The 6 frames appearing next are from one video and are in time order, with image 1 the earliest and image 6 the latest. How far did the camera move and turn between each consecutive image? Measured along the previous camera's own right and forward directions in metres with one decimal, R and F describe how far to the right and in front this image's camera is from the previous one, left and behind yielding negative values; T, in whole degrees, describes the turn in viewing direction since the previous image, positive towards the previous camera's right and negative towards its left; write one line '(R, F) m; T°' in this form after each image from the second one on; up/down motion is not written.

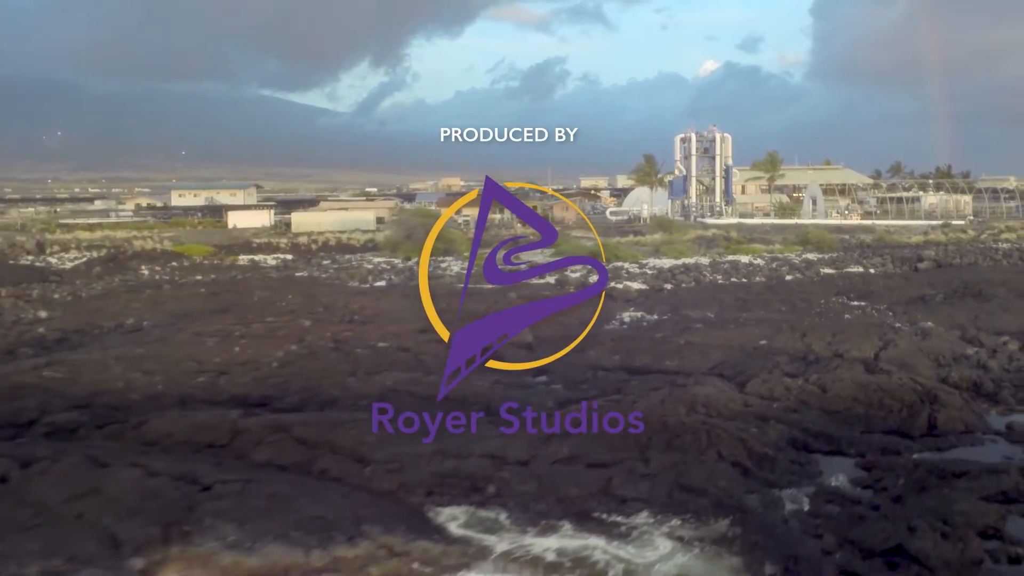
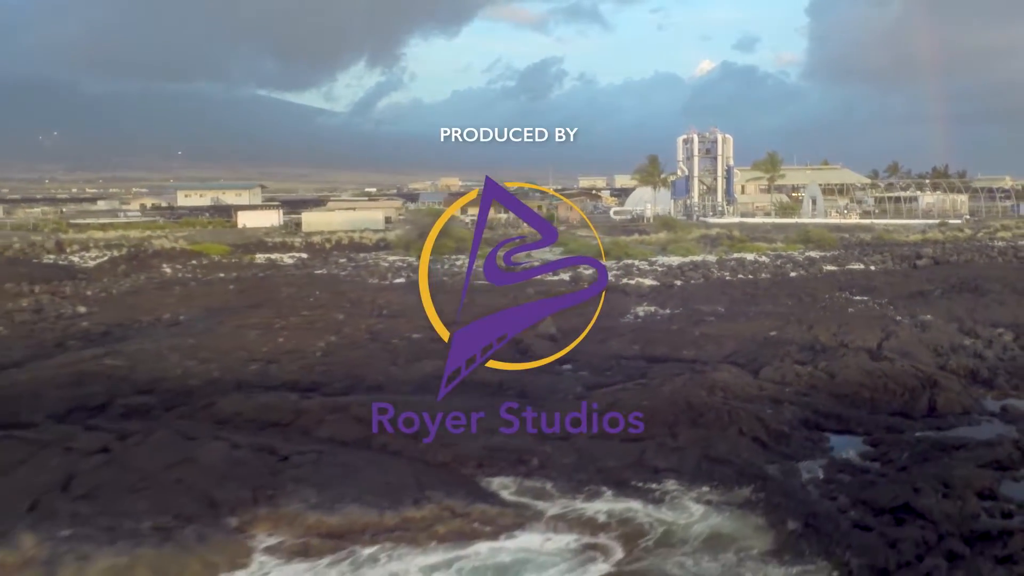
(-0.2, -0.4) m; 0°
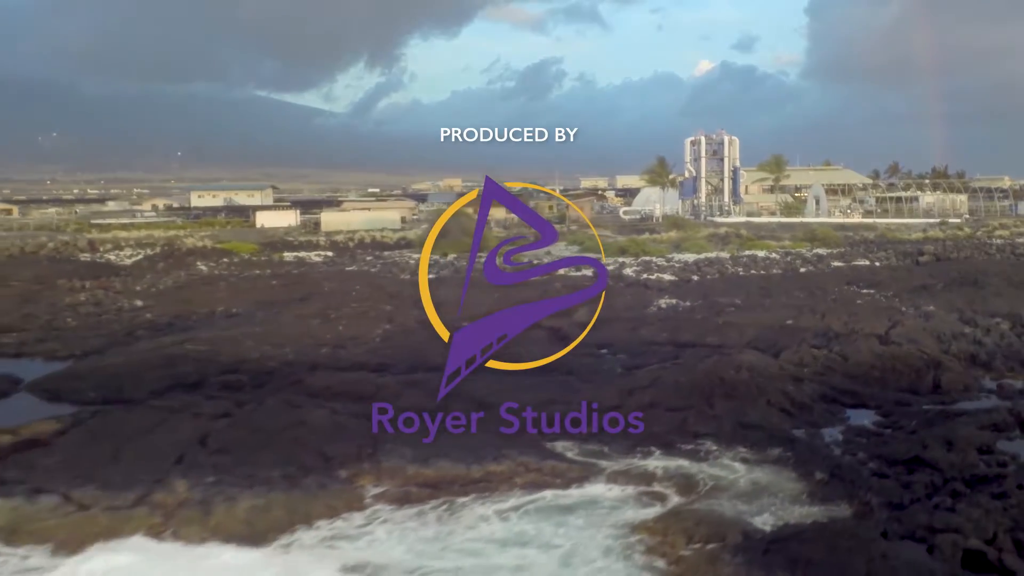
(-0.3, -0.6) m; 0°
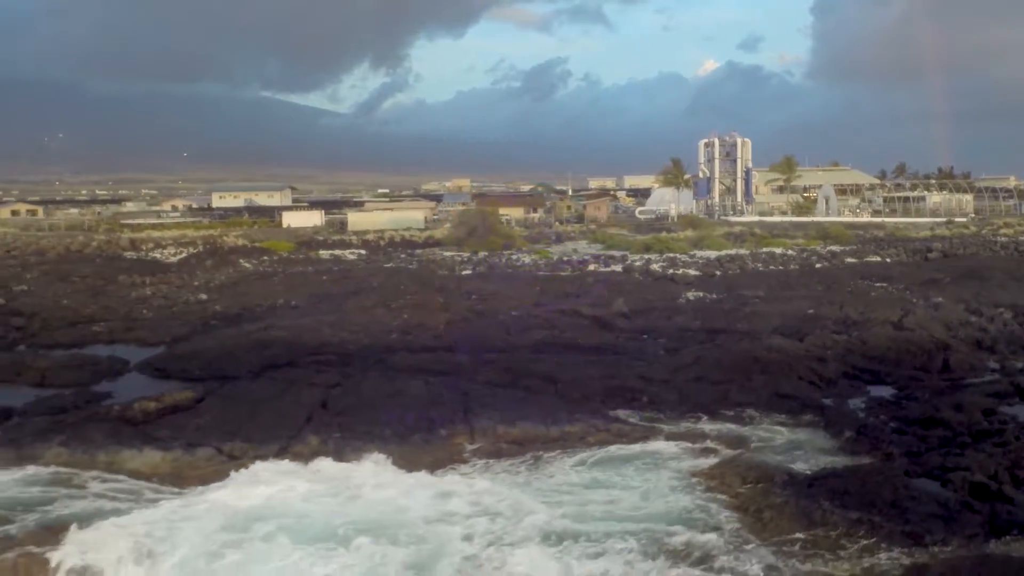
(-0.3, -0.7) m; 0°
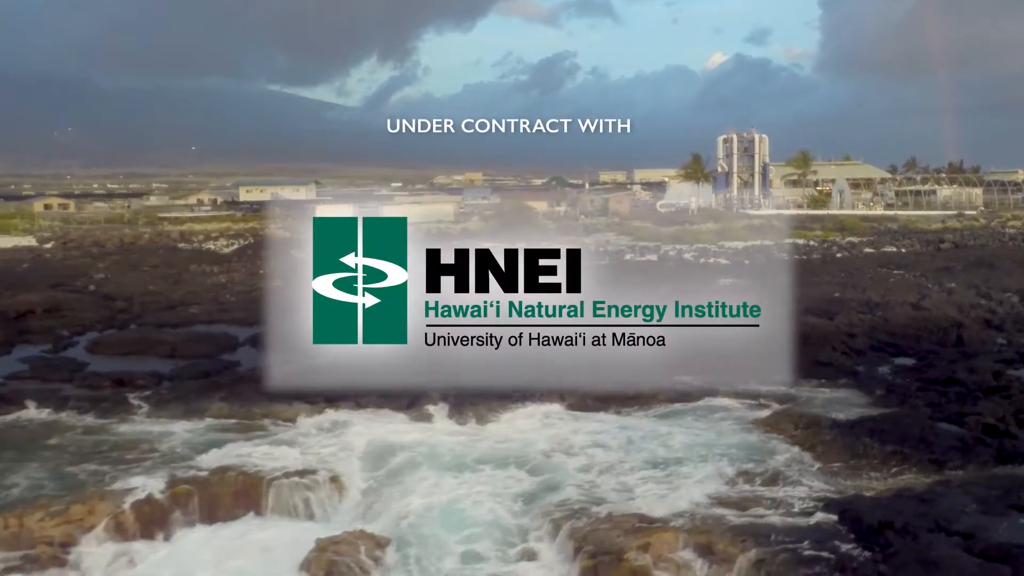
(-0.4, -0.9) m; 0°
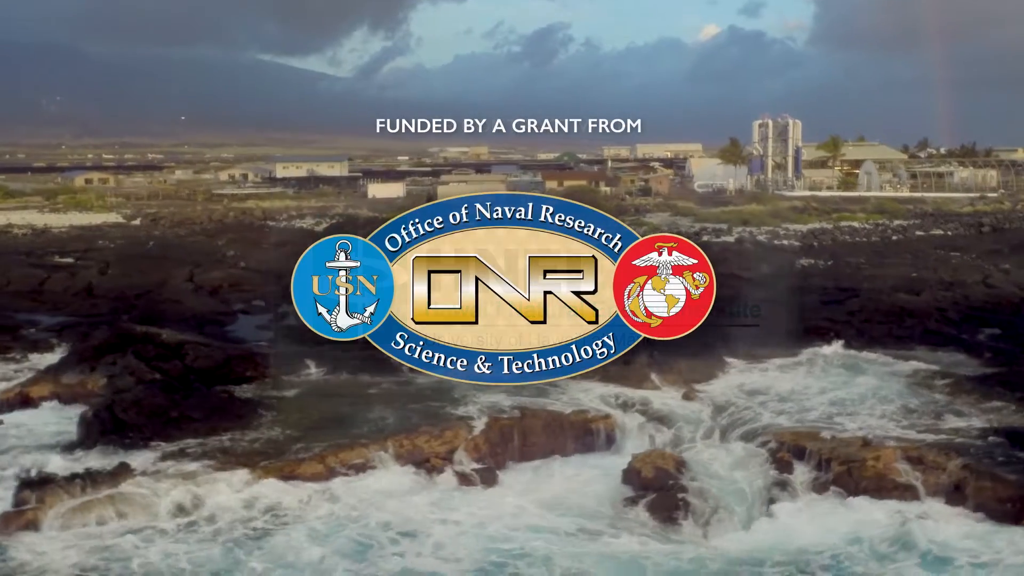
(-1.4, -1.3) m; +1°
